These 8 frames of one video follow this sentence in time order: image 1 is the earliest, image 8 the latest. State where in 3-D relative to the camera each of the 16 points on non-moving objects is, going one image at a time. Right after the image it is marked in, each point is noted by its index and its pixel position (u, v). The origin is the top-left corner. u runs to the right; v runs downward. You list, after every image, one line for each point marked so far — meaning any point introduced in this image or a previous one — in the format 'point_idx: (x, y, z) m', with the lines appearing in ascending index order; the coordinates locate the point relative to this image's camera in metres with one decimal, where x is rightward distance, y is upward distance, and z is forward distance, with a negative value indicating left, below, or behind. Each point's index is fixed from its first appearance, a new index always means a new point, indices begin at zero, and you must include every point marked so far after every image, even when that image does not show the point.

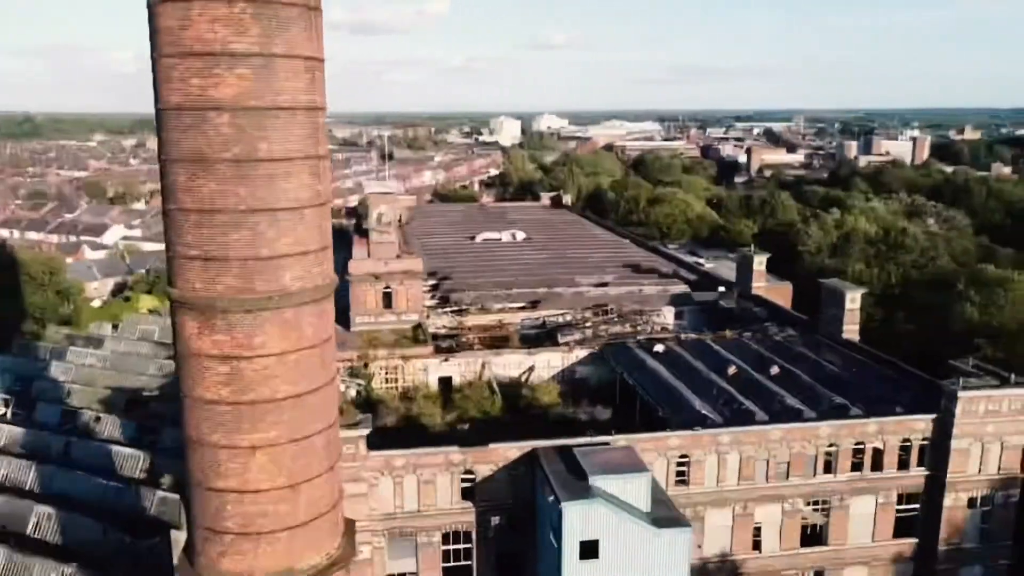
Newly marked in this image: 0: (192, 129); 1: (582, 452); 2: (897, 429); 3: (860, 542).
0: (-3.5, +1.7, +9.3) m
1: (+1.5, -3.4, +17.2) m
2: (+8.9, -3.3, +19.0) m
3: (+8.4, -6.1, +19.6) m
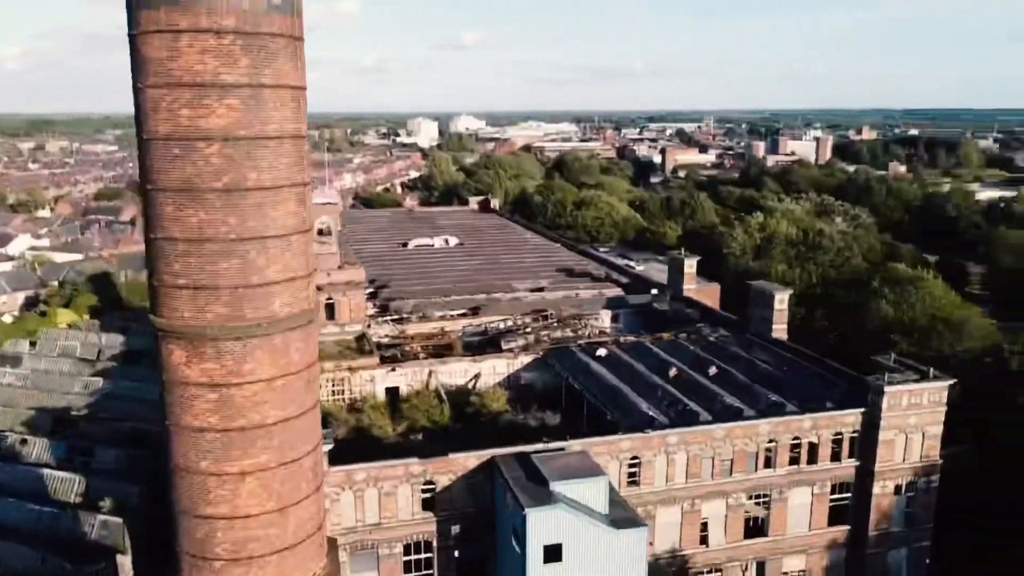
0: (-3.7, +1.4, +9.3) m
1: (+0.6, -3.7, +17.7) m
2: (+7.8, -3.4, +20.2) m
3: (+7.3, -6.2, +20.8) m
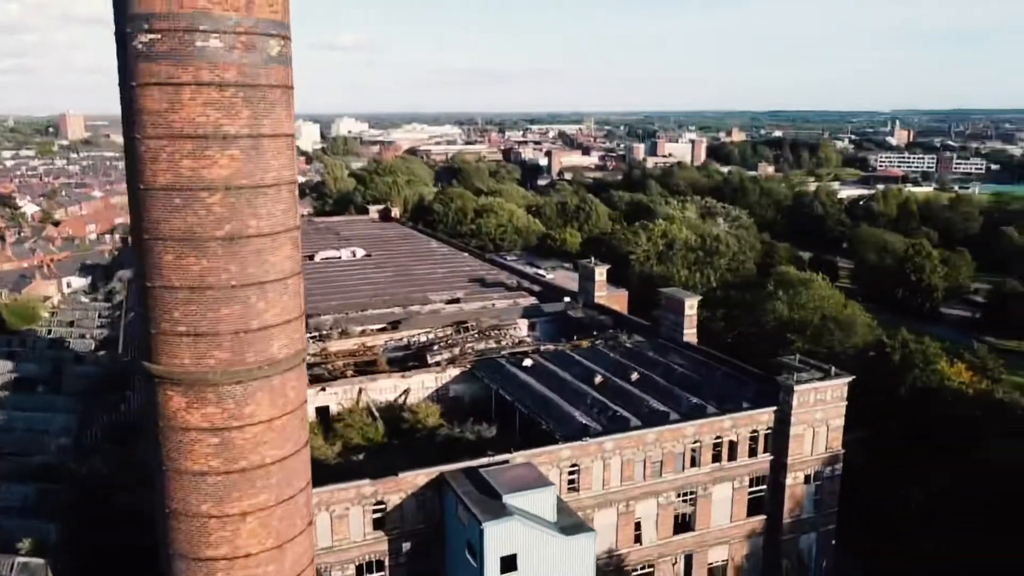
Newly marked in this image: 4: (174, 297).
0: (-3.8, +0.9, +9.4) m
1: (-0.5, -4.1, +18.3) m
2: (+6.3, -3.6, +21.8) m
3: (+5.7, -6.4, +22.3) m
4: (-4.0, -0.1, +9.7) m
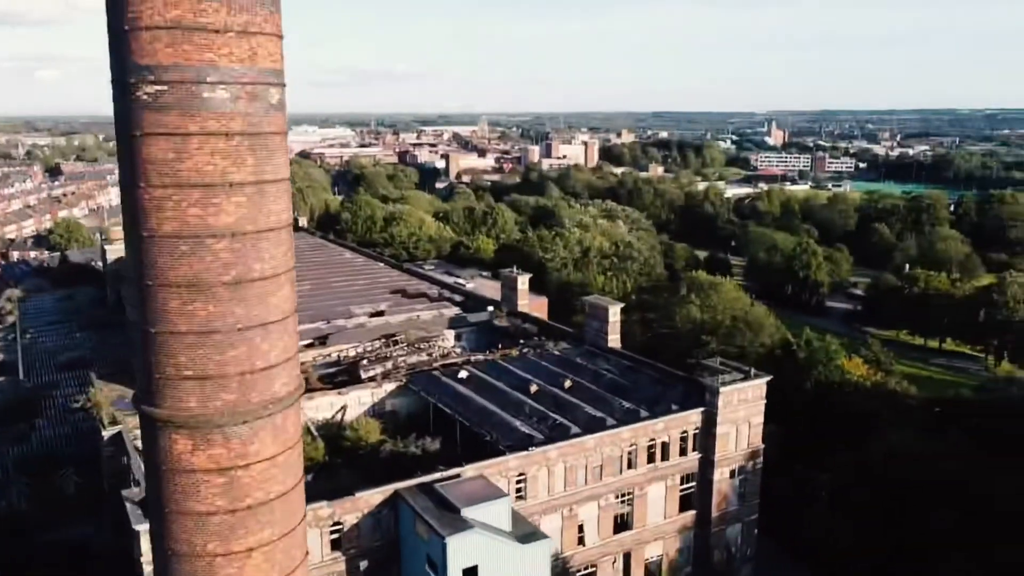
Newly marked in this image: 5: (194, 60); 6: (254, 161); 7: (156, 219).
0: (-3.8, +0.3, +9.5) m
1: (-1.6, -4.6, +18.8) m
2: (+4.7, -3.9, +23.2) m
3: (+4.1, -6.7, +23.5) m
4: (-4.0, -0.6, +9.8) m
5: (-3.4, +2.5, +8.9) m
6: (-3.0, +1.5, +9.4) m
7: (-4.1, +0.8, +9.4) m
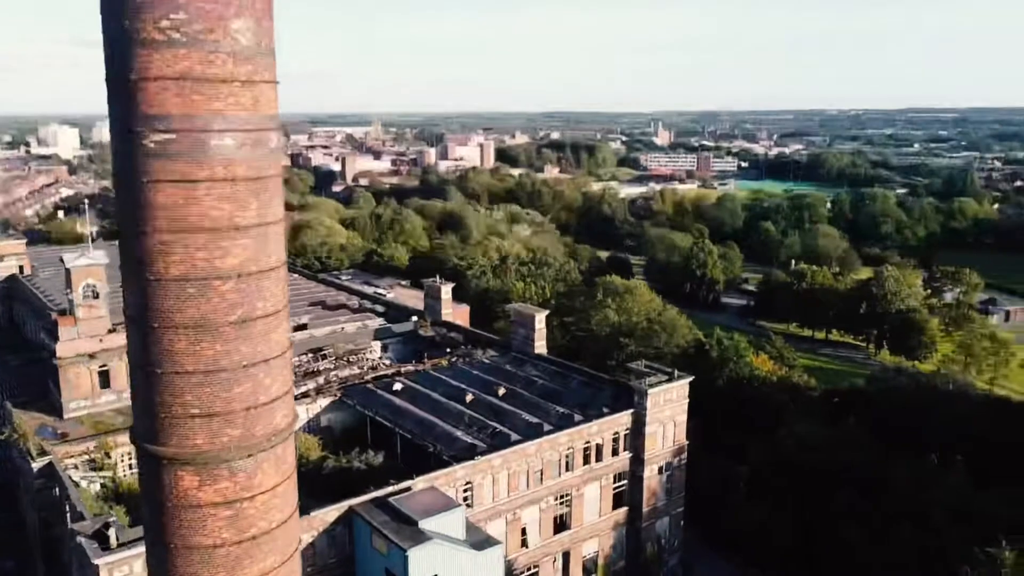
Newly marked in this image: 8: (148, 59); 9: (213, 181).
0: (-3.8, -0.1, +9.8) m
1: (-2.7, -5.0, +19.2) m
2: (+2.9, -4.1, +24.4) m
3: (+2.4, -7.0, +24.7) m
4: (-4.1, -1.1, +10.0) m
5: (-3.5, +2.0, +9.2) m
6: (-3.1, +1.0, +9.7) m
7: (-4.1, +0.3, +9.6) m
8: (-4.0, +2.5, +8.9) m
9: (-3.4, +1.2, +9.3) m
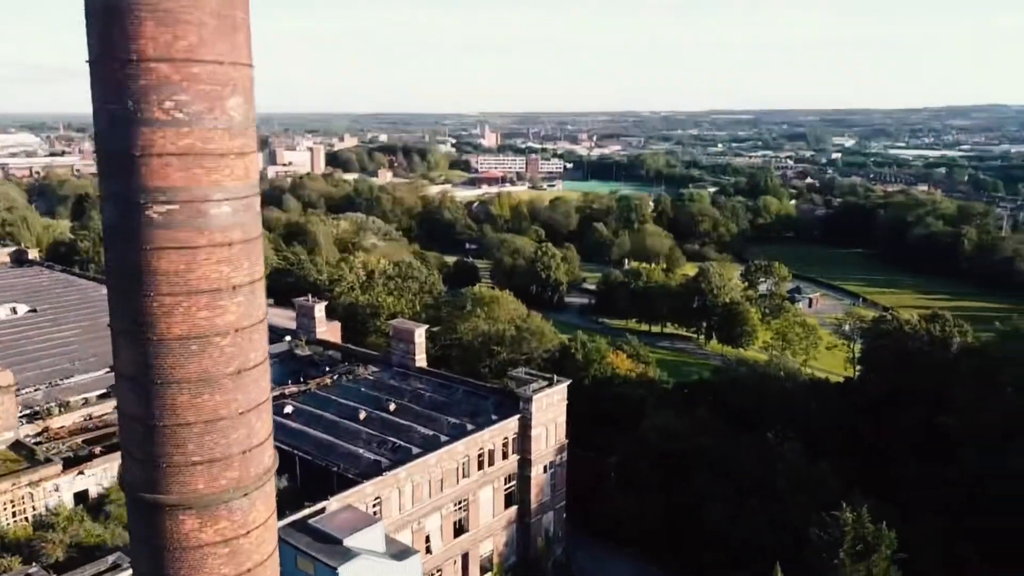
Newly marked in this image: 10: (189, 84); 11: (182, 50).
0: (-4.2, -0.9, +10.5) m
1: (-4.8, -5.7, +20.0) m
2: (-0.4, -4.6, +26.2) m
3: (-0.8, -7.5, +26.4) m
4: (-4.4, -1.9, +10.6) m
5: (-3.8, +1.3, +9.9) m
6: (-3.4, +0.3, +10.6) m
7: (-4.4, -0.5, +10.3) m
8: (-4.2, +1.8, +9.6) m
9: (-3.7, +0.5, +10.1) m
10: (-3.8, +2.4, +9.7) m
11: (-3.9, +2.8, +9.5) m
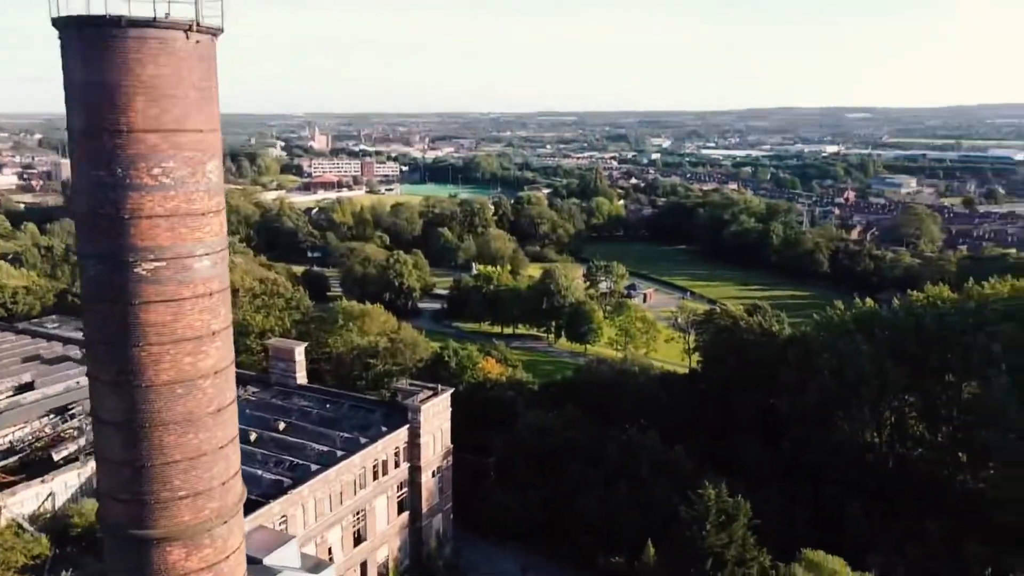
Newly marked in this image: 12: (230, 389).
0: (-4.7, -1.5, +11.3) m
1: (-7.0, -6.4, +20.5) m
2: (-4.0, -5.2, +27.4) m
3: (-4.4, -8.1, +27.6) m
4: (-5.0, -2.5, +11.4) m
5: (-4.3, +0.7, +10.9) m
6: (-4.1, -0.3, +11.5) m
7: (-5.0, -1.1, +11.0) m
8: (-4.7, +1.1, +10.4) m
9: (-4.3, -0.1, +11.0) m
10: (-4.4, +1.8, +10.6) m
11: (-4.4, +2.1, +10.4) m
12: (-4.3, -1.5, +12.0) m
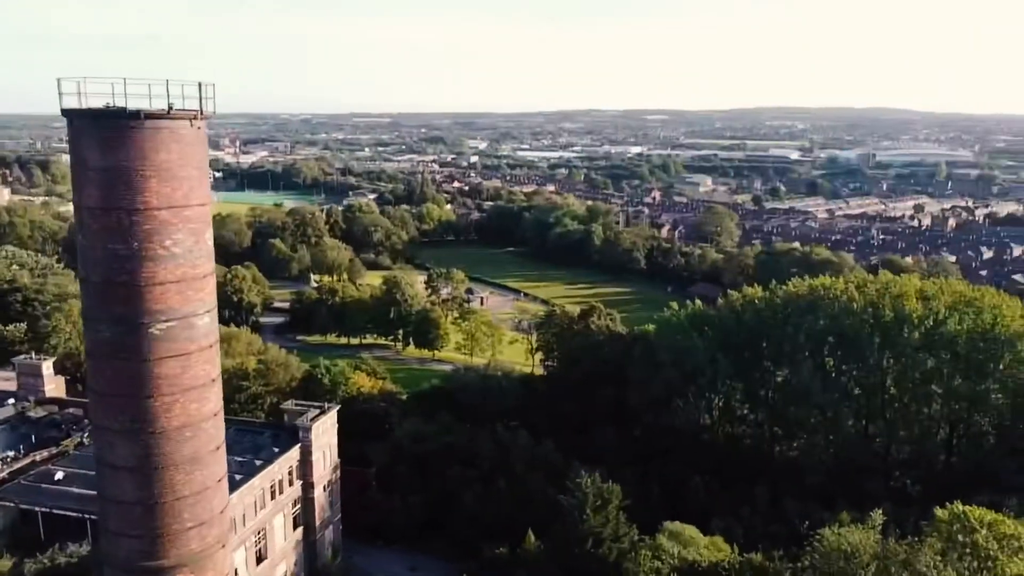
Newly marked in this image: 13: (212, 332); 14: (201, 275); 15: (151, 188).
0: (-5.2, -2.4, +12.6) m
1: (-9.3, -7.4, +21.2) m
2: (-7.8, -6.1, +28.6) m
3: (-8.1, -9.0, +28.7) m
4: (-5.4, -3.4, +12.7) m
5: (-4.8, -0.2, +12.3) m
6: (-4.7, -1.1, +13.0) m
7: (-5.4, -2.0, +12.3) m
8: (-5.2, +0.3, +11.8) m
9: (-4.8, -1.0, +12.5) m
10: (-4.8, +0.9, +12.0) m
11: (-4.9, +1.3, +11.9) m
12: (-5.0, -2.3, +13.5) m
13: (-4.7, -0.7, +12.8) m
14: (-4.7, +0.2, +12.4) m
15: (-5.2, +1.5, +11.6) m
